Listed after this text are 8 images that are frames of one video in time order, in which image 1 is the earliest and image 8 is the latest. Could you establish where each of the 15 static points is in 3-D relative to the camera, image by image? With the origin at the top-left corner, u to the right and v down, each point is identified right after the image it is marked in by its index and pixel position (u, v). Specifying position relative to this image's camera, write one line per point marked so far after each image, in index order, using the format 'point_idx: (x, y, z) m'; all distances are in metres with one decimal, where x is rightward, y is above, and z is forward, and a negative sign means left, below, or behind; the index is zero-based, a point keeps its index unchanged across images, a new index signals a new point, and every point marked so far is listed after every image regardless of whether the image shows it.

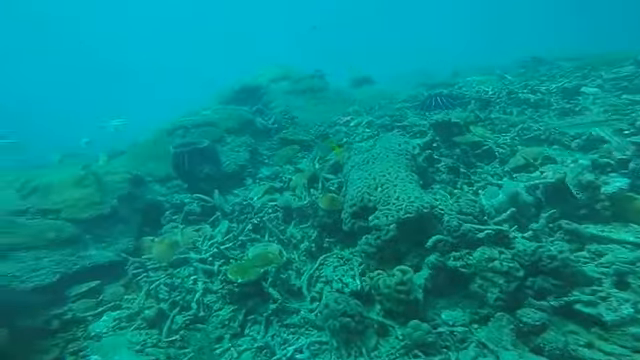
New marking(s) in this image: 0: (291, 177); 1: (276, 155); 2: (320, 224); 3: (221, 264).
0: (-0.5, +0.1, +6.5) m
1: (-1.0, +0.7, +8.0) m
2: (0.0, -0.6, +5.0) m
3: (-1.5, -1.3, +5.4) m
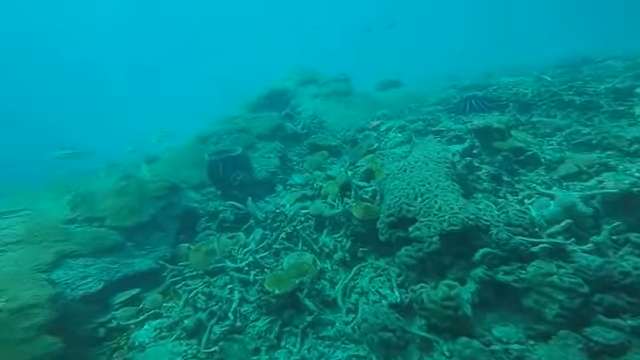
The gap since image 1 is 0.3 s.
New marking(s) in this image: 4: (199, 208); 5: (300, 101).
0: (+0.1, -0.1, +6.5) m
1: (-0.3, +0.5, +8.0) m
2: (+0.5, -0.8, +4.9) m
3: (-1.0, -1.5, +5.4) m
4: (-2.5, -0.5, +7.4) m
5: (-0.6, +2.6, +10.8) m
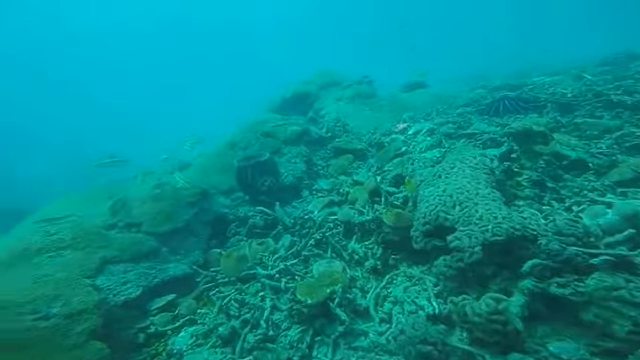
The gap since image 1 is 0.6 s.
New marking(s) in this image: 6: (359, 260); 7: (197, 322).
0: (+0.6, -0.2, +6.4) m
1: (+0.2, +0.3, +8.0) m
2: (+0.9, -0.9, +4.8) m
3: (-0.5, -1.6, +5.4) m
4: (-1.9, -0.7, +7.4) m
5: (+0.1, +2.4, +10.8) m
6: (+0.6, -1.2, +4.9) m
7: (-1.9, -2.3, +5.6) m
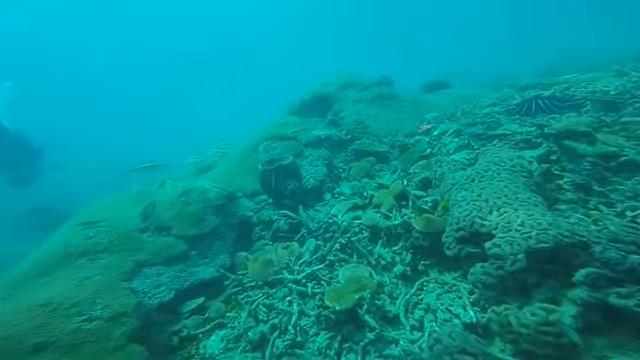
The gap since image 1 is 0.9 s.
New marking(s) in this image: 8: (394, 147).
0: (+1.0, -0.2, +6.3) m
1: (+0.7, +0.3, +7.9) m
2: (+1.3, -0.9, +4.7) m
3: (-0.1, -1.6, +5.4) m
4: (-1.4, -0.8, +7.5) m
5: (+0.7, +2.3, +10.8) m
6: (+1.0, -1.2, +4.8) m
7: (-1.5, -2.4, +5.6) m
8: (+1.7, +0.7, +7.9) m
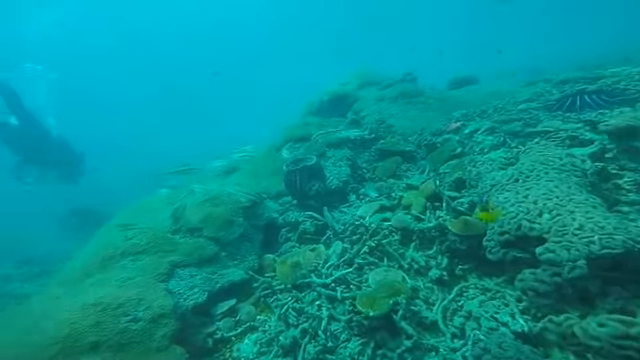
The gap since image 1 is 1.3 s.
0: (+1.5, -0.3, +6.2) m
1: (+1.3, +0.3, +7.7) m
2: (+1.7, -0.9, +4.5) m
3: (+0.3, -1.7, +5.2) m
4: (-0.9, -0.8, +7.4) m
5: (+1.4, +2.3, +10.6) m
6: (+1.4, -1.3, +4.7) m
7: (-1.0, -2.4, +5.6) m
8: (+2.3, +0.7, +7.7) m
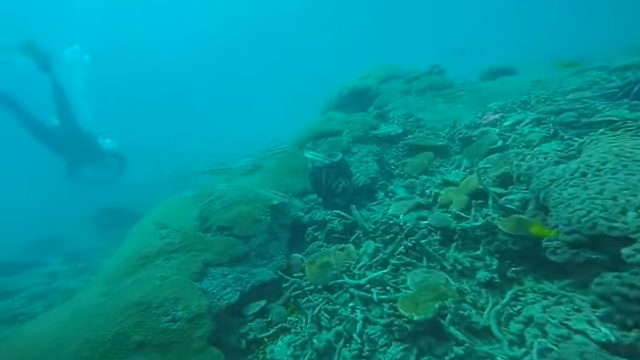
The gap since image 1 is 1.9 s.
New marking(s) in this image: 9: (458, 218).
0: (+2.0, -0.2, +5.9) m
1: (+1.9, +0.3, +7.5) m
2: (+2.2, -0.9, +4.2) m
3: (+0.8, -1.6, +5.0) m
4: (-0.3, -0.8, +7.2) m
5: (+2.1, +2.4, +10.3) m
6: (+1.9, -1.2, +4.4) m
7: (-0.5, -2.3, +5.4) m
8: (+2.8, +0.8, +7.4) m
9: (+2.1, -0.6, +5.1) m
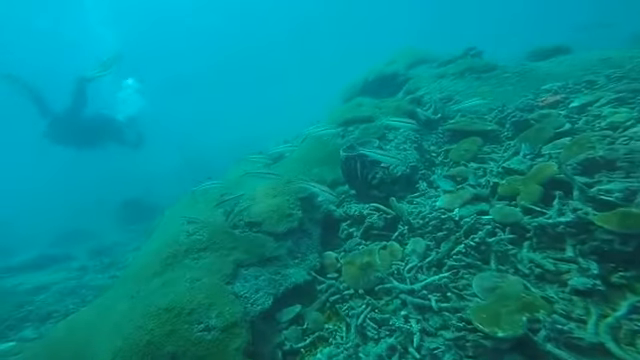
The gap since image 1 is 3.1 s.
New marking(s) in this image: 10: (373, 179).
0: (+2.7, 0.0, +5.1) m
1: (+2.5, +0.5, +6.7) m
2: (+2.7, -0.7, +3.5) m
3: (+1.4, -1.5, +4.3) m
4: (+0.4, -0.6, +6.5) m
5: (+2.8, +2.6, +9.5) m
6: (+2.5, -1.1, +3.6) m
7: (+0.1, -2.2, +4.7) m
8: (+3.5, +1.0, +6.6) m
9: (+2.7, -0.4, +4.4) m
10: (+1.0, 0.0, +6.4) m
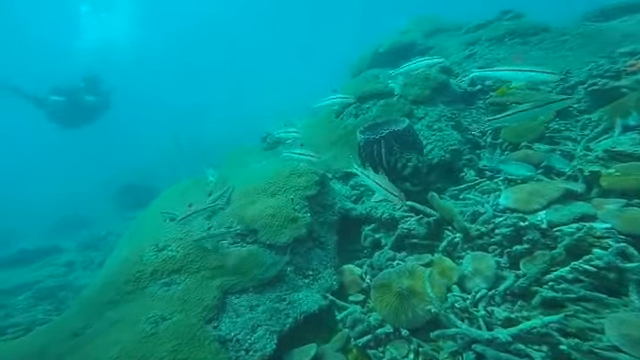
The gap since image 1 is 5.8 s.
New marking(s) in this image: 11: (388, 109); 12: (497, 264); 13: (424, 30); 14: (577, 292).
0: (+2.9, +0.1, +3.5) m
1: (+2.8, +0.7, +5.1) m
2: (+3.0, -0.6, +1.9) m
3: (+1.7, -1.4, +2.7) m
4: (+0.6, -0.5, +4.9) m
5: (+2.9, +2.8, +7.8) m
6: (+2.8, -1.0, +2.0) m
7: (+0.4, -2.1, +3.1) m
8: (+3.7, +1.2, +5.0) m
9: (+2.9, -0.3, +2.8) m
10: (+1.2, +0.1, +4.7) m
11: (+1.2, +1.2, +6.0) m
12: (+1.8, -0.9, +3.4) m
13: (+3.0, +4.2, +9.7) m
14: (+2.2, -0.9, +2.8) m
